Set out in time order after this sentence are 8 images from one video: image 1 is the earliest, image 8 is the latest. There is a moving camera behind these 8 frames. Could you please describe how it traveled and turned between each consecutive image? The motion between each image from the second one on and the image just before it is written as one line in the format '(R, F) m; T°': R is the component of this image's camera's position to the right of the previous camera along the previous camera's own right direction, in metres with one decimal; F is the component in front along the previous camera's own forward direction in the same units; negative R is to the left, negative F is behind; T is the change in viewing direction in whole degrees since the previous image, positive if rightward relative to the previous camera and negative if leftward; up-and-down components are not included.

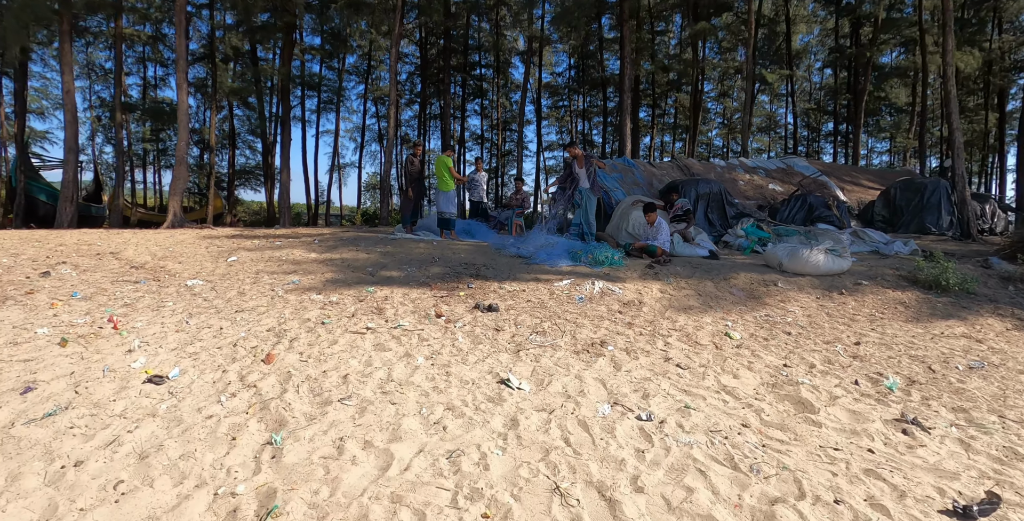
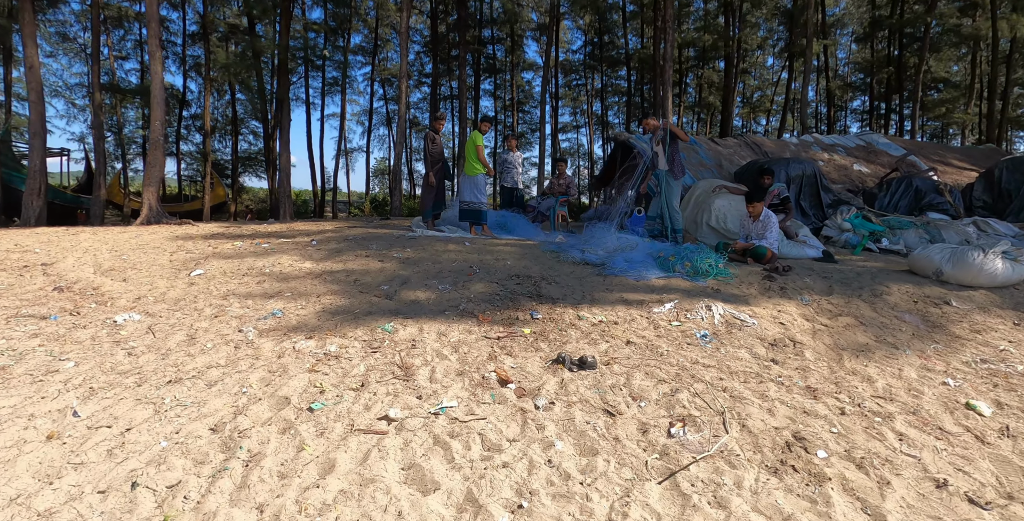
(-0.6, +1.7) m; -1°
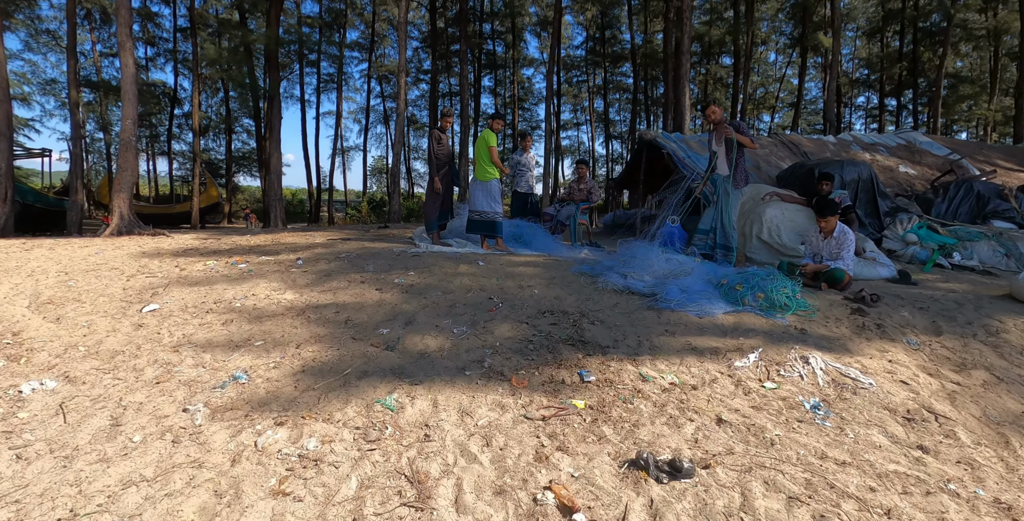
(-0.3, +0.9) m; 0°
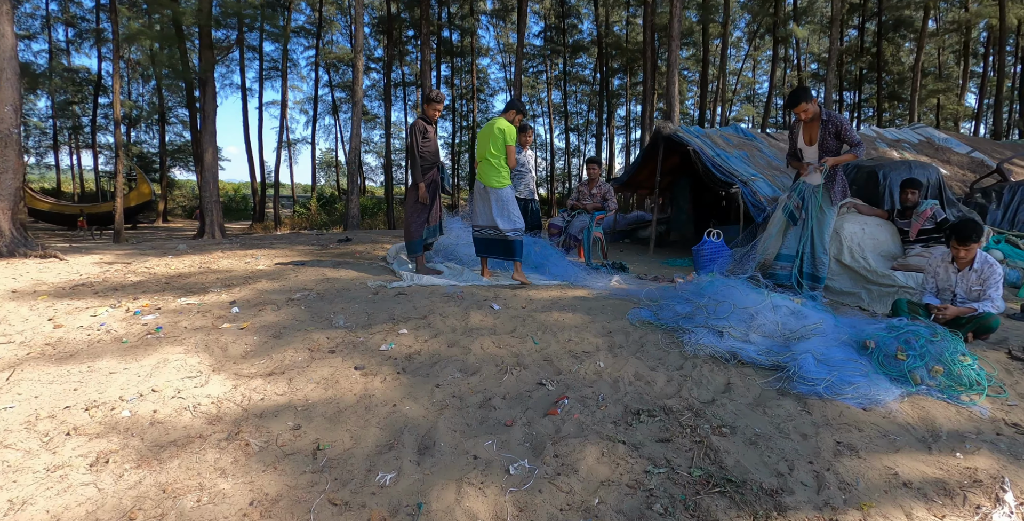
(-0.5, +1.4) m; +5°
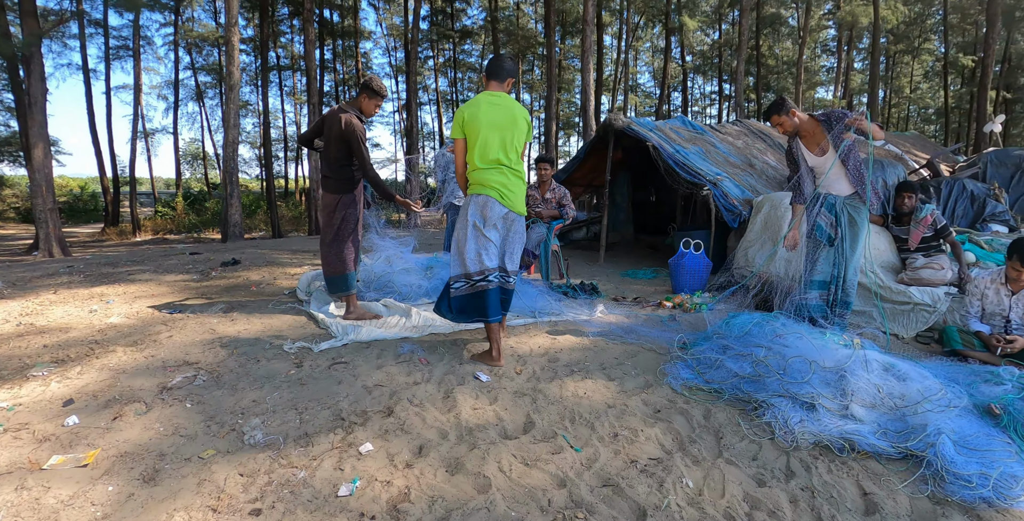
(-0.5, +1.0) m; +12°
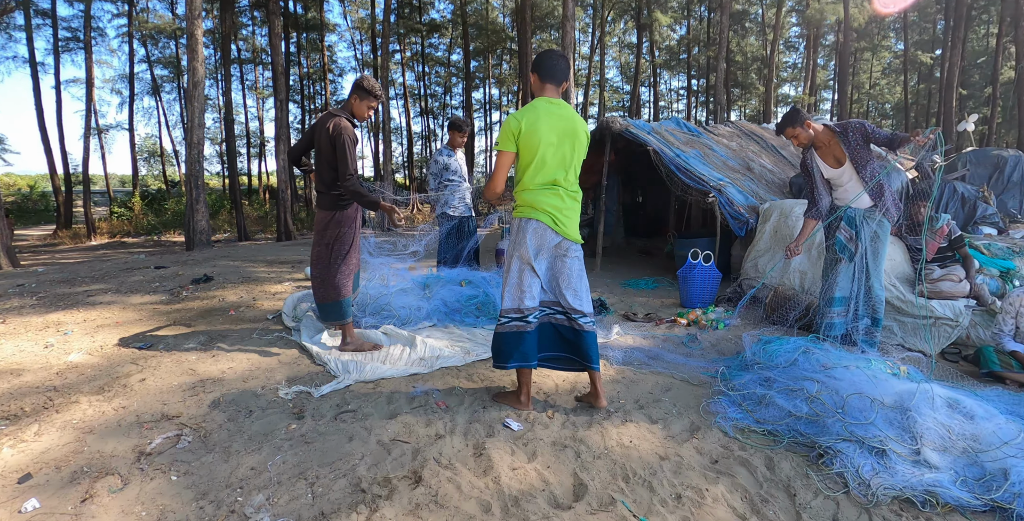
(-0.3, +0.3) m; +3°
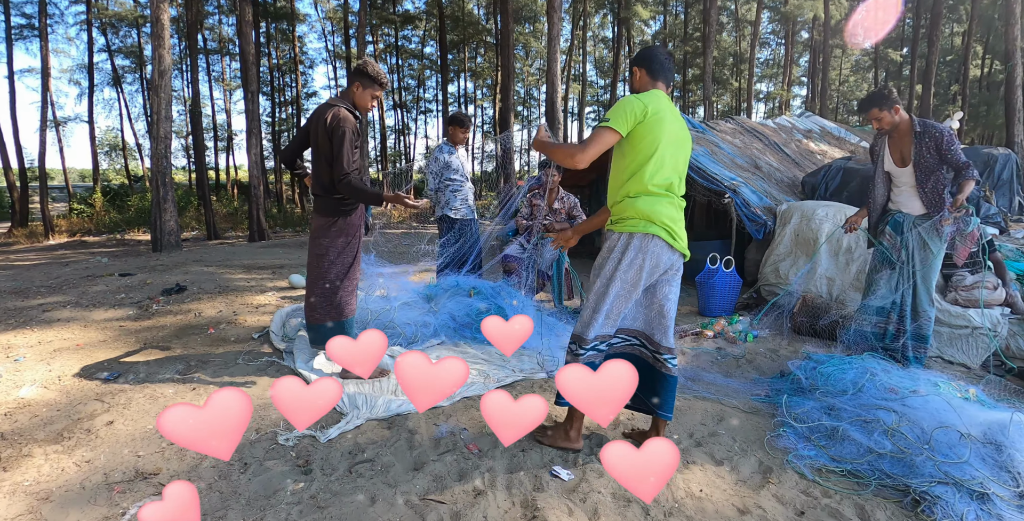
(-0.3, +0.4) m; +3°
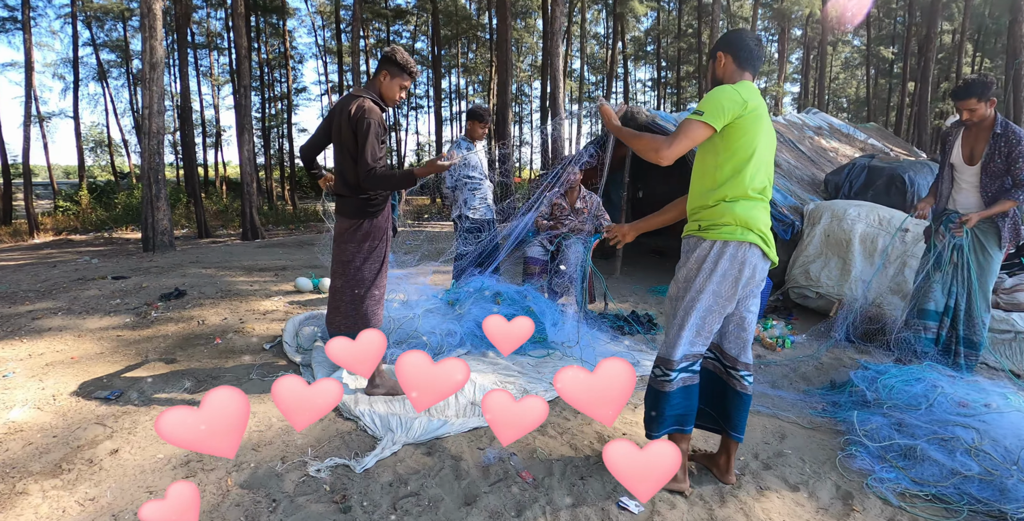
(-0.3, +0.2) m; +1°
